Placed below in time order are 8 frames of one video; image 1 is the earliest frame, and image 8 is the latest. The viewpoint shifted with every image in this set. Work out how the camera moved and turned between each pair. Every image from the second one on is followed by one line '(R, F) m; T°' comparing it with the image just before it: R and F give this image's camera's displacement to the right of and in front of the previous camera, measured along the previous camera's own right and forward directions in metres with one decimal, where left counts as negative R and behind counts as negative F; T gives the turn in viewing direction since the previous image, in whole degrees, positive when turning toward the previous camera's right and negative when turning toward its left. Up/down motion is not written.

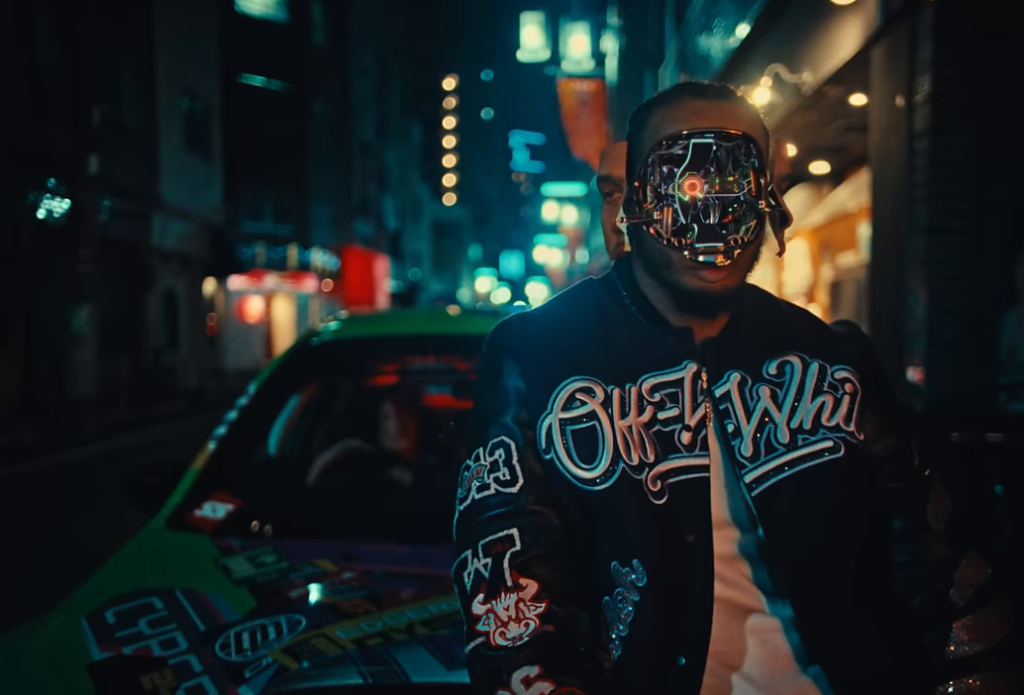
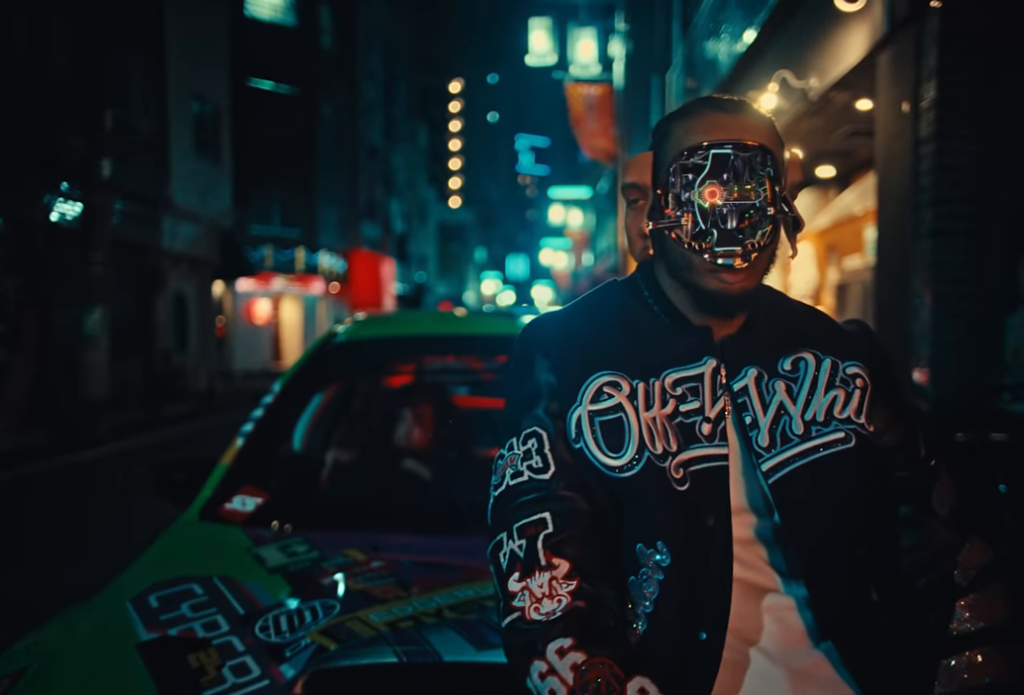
(0.0, -0.1) m; 0°
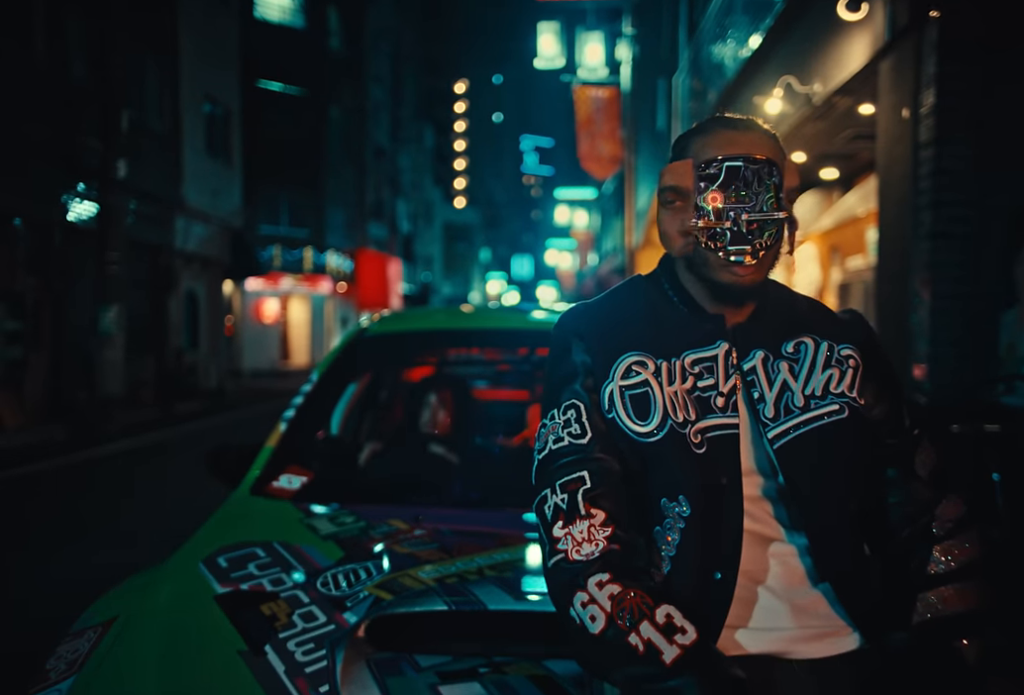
(-0.1, -0.2) m; 0°
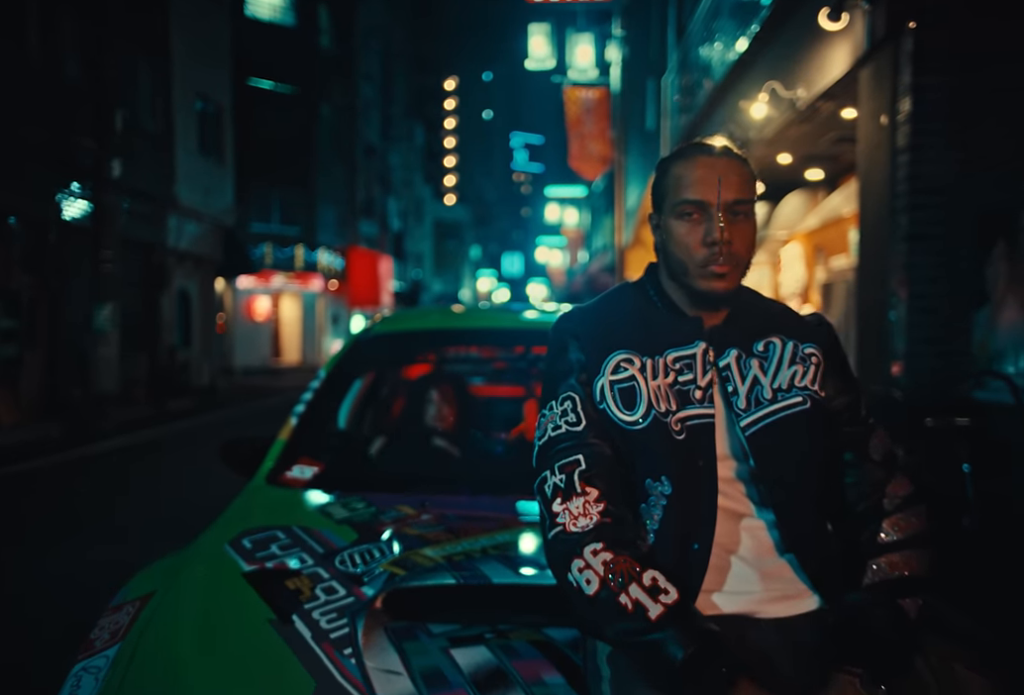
(0.0, -0.2) m; +1°
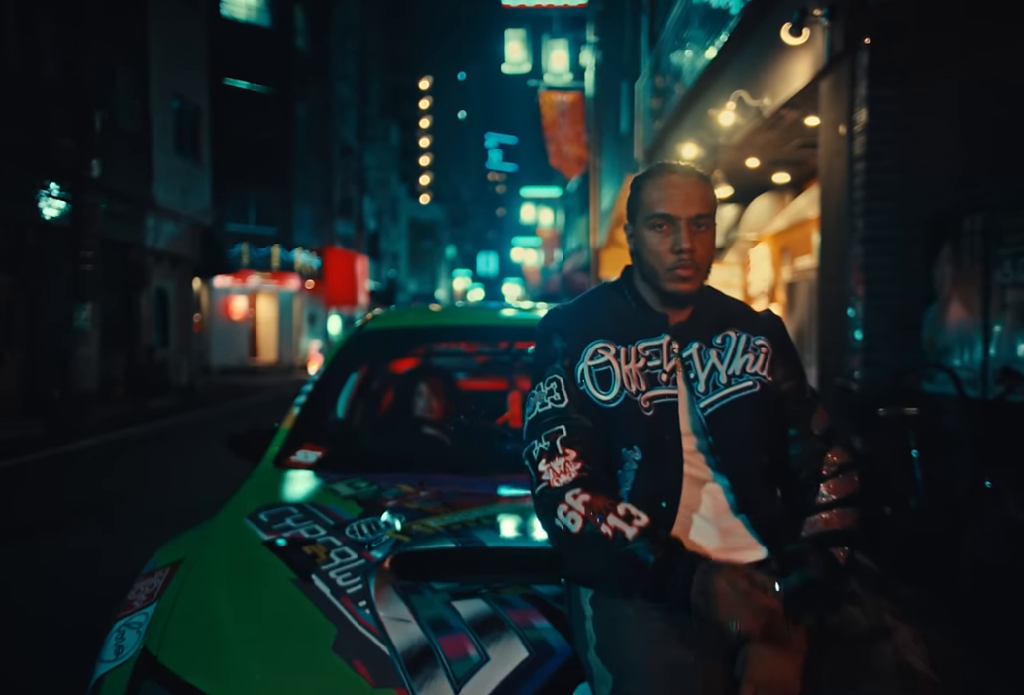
(0.0, -0.3) m; +2°
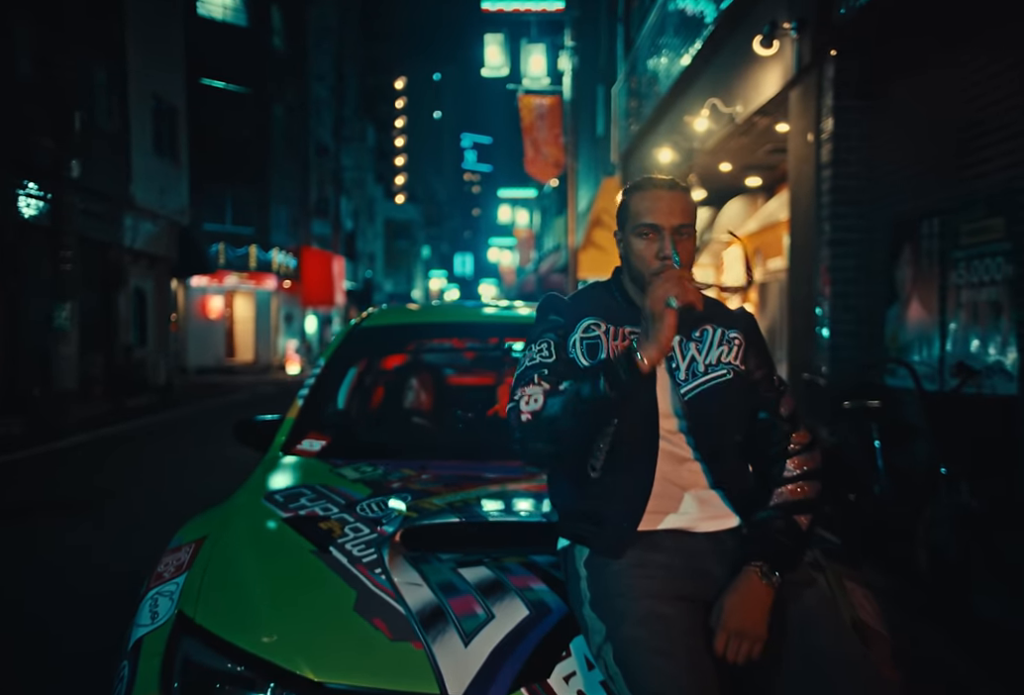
(-0.1, -0.3) m; +2°
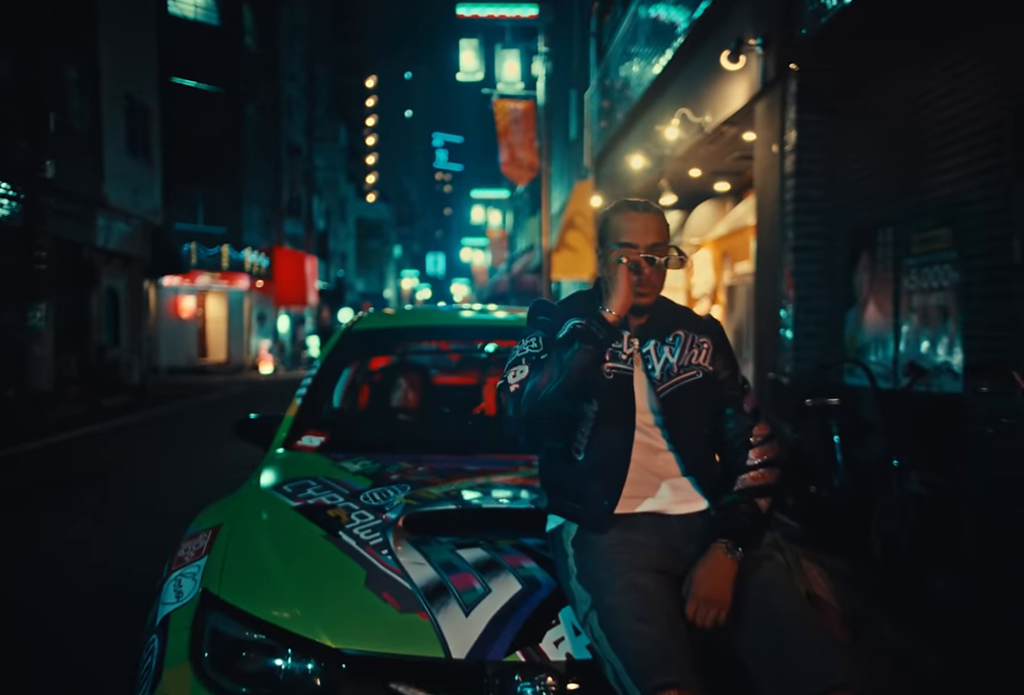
(-0.1, -0.3) m; +2°
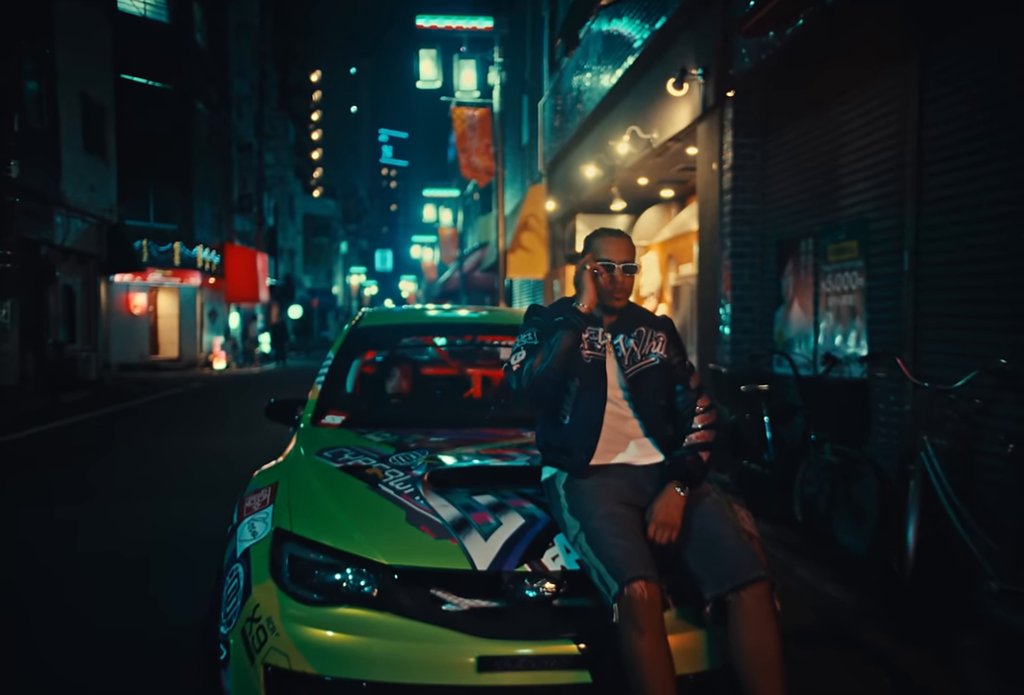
(-0.2, -0.9) m; +3°
